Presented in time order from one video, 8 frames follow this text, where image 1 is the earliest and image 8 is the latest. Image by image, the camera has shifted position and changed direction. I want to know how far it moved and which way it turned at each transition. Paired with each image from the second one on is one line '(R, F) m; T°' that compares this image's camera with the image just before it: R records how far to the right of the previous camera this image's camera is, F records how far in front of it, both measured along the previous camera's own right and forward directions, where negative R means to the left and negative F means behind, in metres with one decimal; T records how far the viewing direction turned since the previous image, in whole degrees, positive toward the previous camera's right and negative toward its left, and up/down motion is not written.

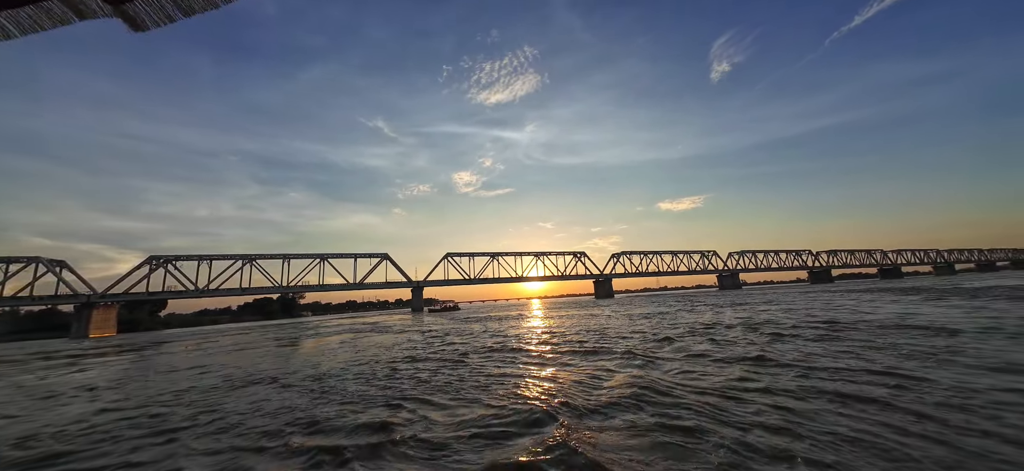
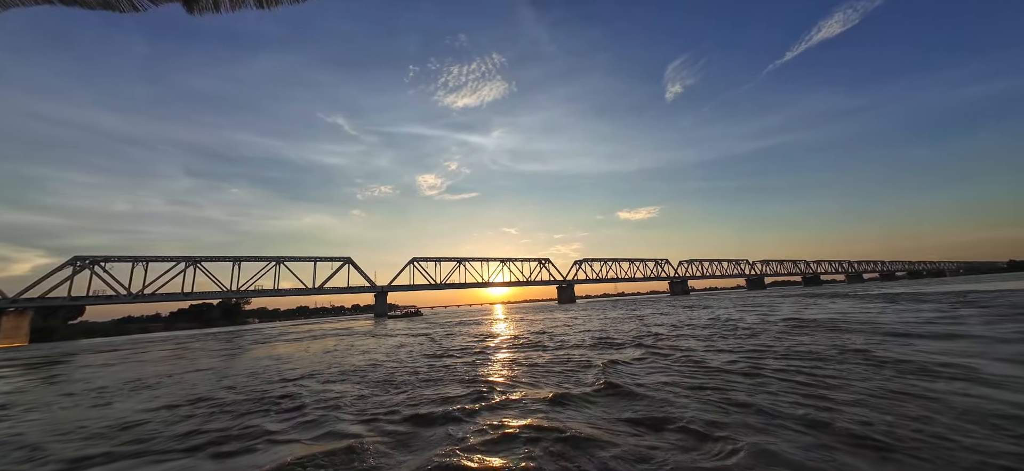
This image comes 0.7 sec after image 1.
(-1.2, -0.5) m; +6°
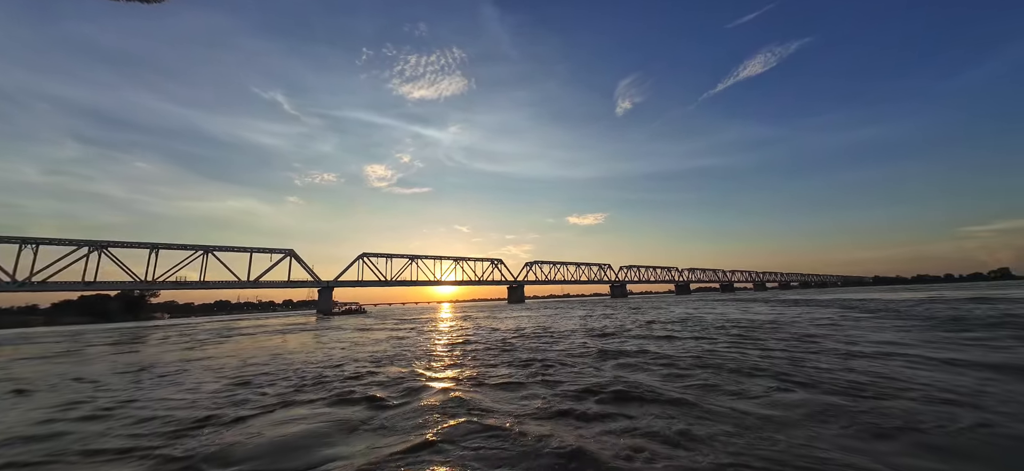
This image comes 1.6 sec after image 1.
(-1.6, -0.8) m; +9°
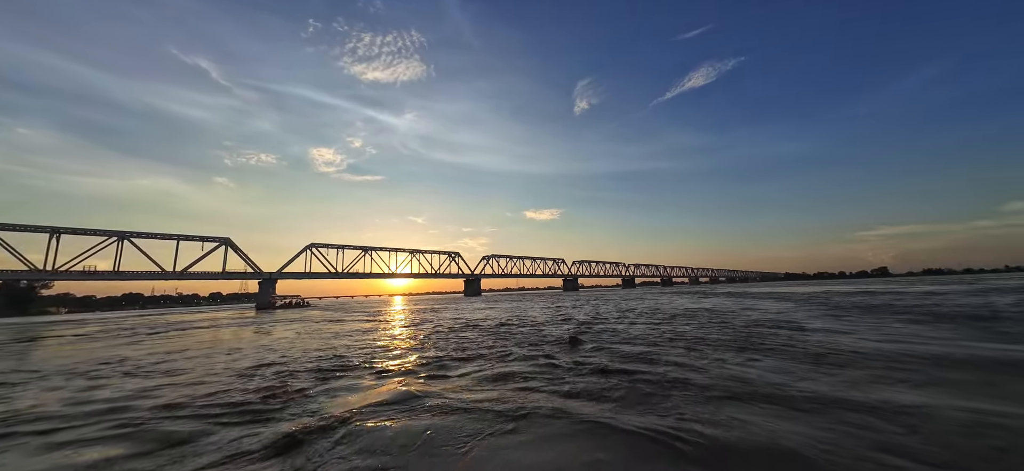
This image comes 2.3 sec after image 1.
(-1.0, -0.1) m; +8°
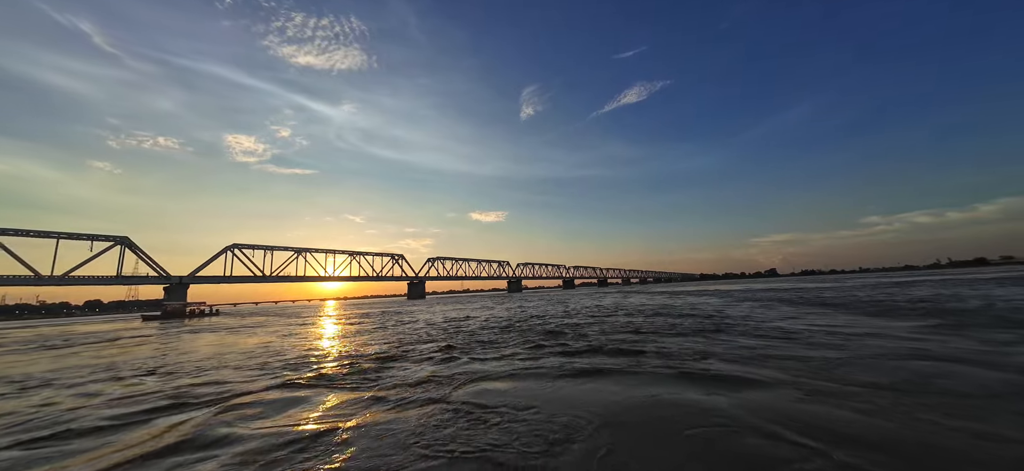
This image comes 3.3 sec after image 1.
(-1.3, -0.3) m; +10°
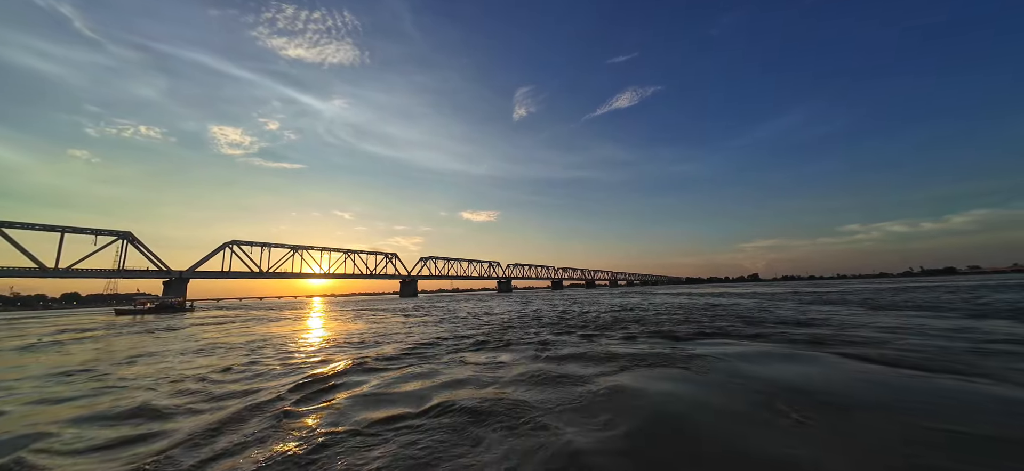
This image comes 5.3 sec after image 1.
(-1.0, -2.5) m; +2°
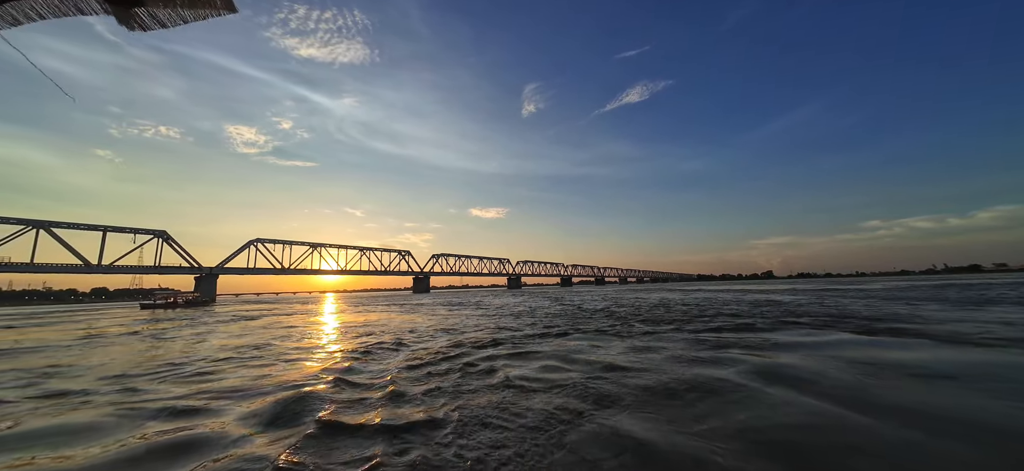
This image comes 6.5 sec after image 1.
(-1.1, -1.1) m; -2°
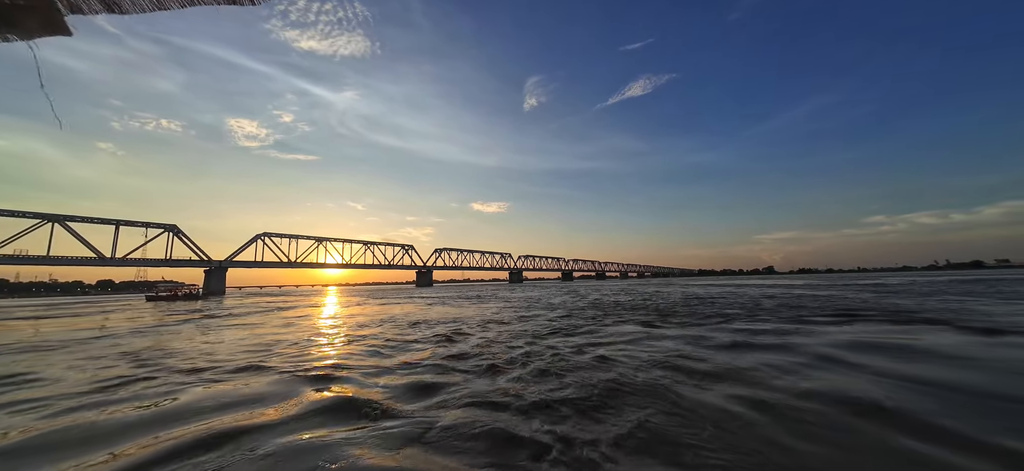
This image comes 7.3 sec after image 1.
(-0.8, -0.3) m; 0°
